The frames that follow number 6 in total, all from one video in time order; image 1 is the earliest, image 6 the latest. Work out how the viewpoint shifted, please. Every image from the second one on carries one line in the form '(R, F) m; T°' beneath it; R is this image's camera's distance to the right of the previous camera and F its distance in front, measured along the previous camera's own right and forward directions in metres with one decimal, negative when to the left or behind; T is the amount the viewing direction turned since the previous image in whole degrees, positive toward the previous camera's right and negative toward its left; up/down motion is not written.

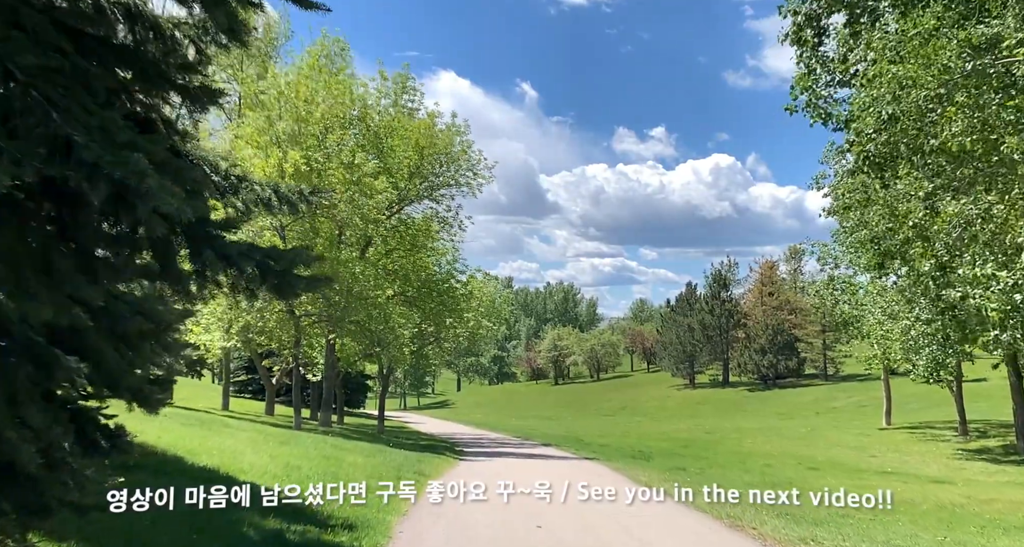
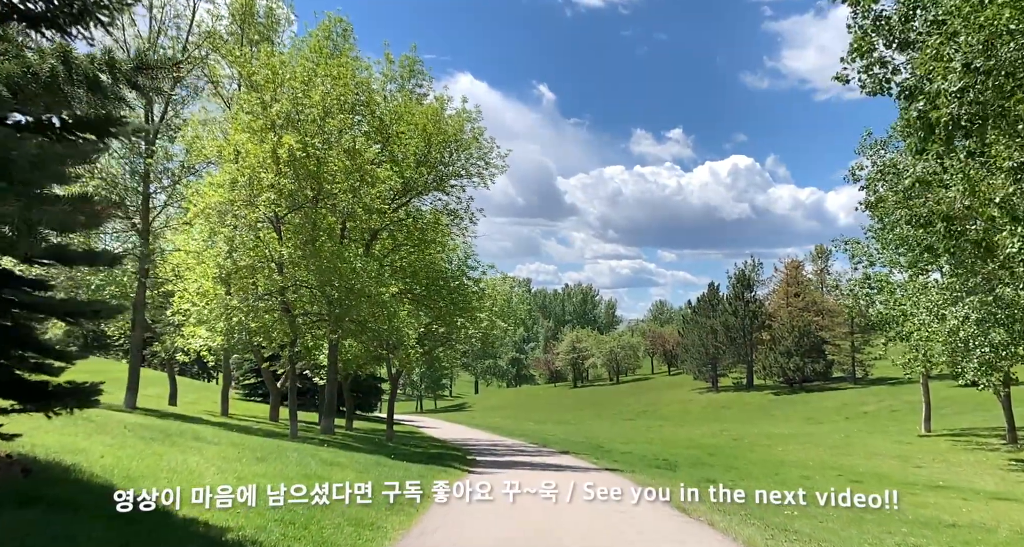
(+0.1, +2.4) m; -1°
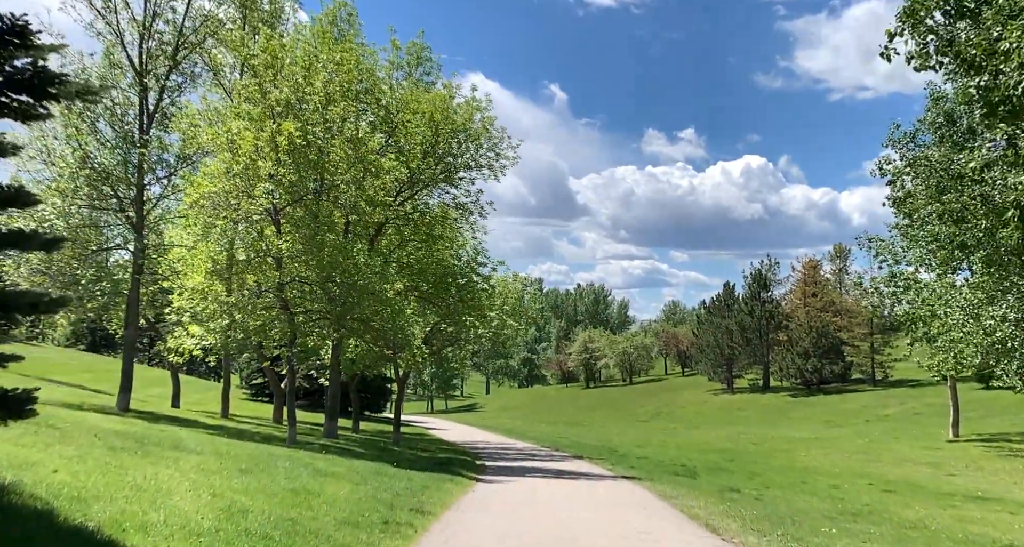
(0.0, +1.6) m; -1°
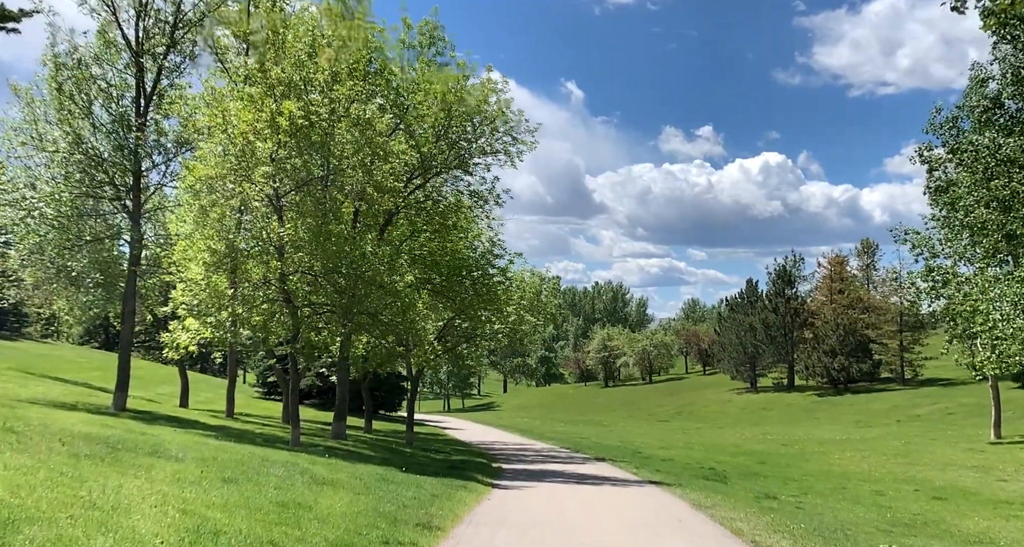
(0.0, +1.8) m; -1°
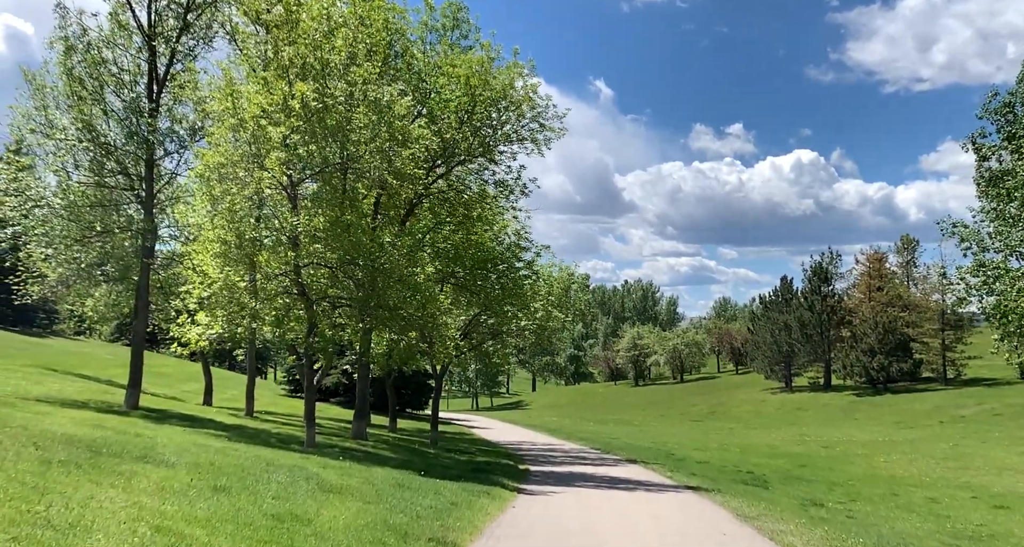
(0.0, +1.4) m; -2°
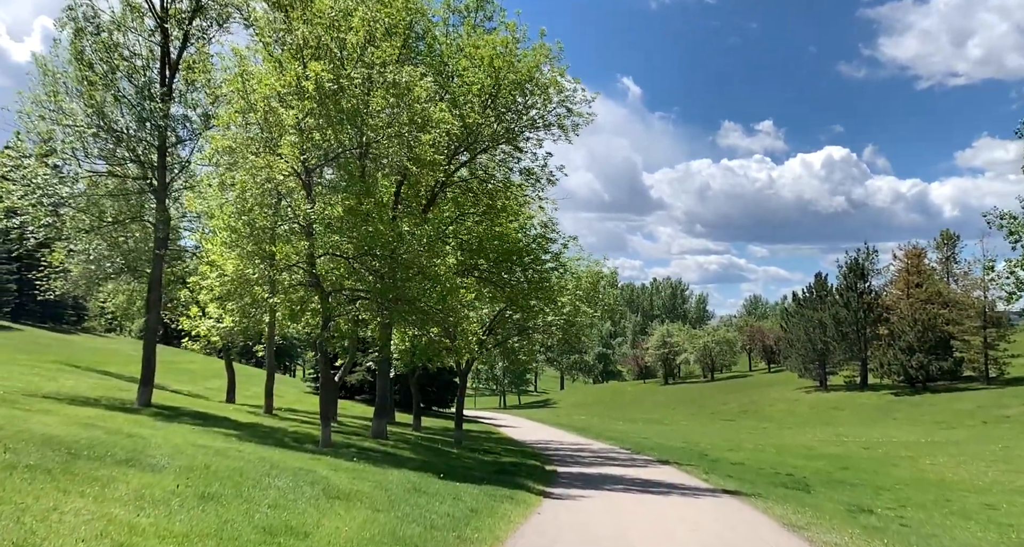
(0.0, +1.3) m; -2°
